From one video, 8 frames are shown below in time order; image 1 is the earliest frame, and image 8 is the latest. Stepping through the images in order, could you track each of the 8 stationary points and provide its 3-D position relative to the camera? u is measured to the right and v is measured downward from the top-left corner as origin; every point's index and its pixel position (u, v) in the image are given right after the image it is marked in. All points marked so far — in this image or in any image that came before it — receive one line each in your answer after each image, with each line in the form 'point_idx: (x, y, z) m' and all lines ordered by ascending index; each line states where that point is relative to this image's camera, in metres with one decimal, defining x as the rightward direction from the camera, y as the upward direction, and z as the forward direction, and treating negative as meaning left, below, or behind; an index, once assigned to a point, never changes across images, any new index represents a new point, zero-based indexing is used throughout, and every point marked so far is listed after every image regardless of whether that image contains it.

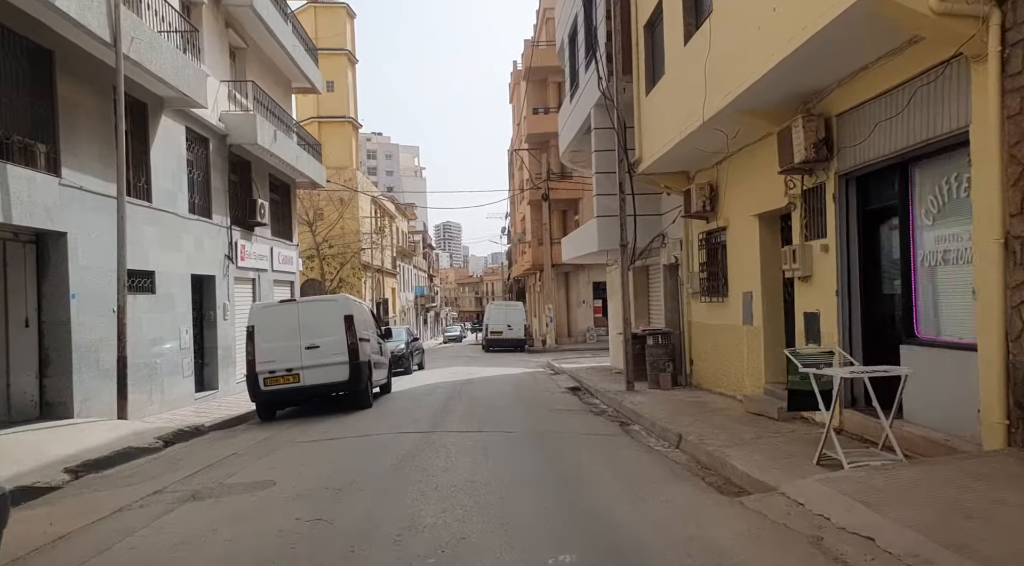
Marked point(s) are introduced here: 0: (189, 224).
0: (-6.4, +1.2, +14.5) m
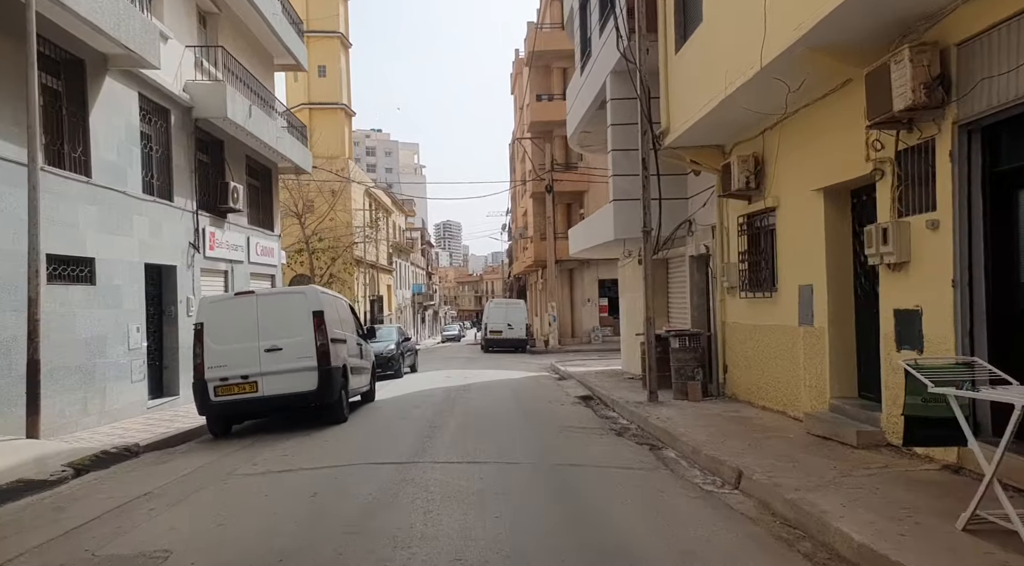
0: (-6.4, +1.4, +12.5) m
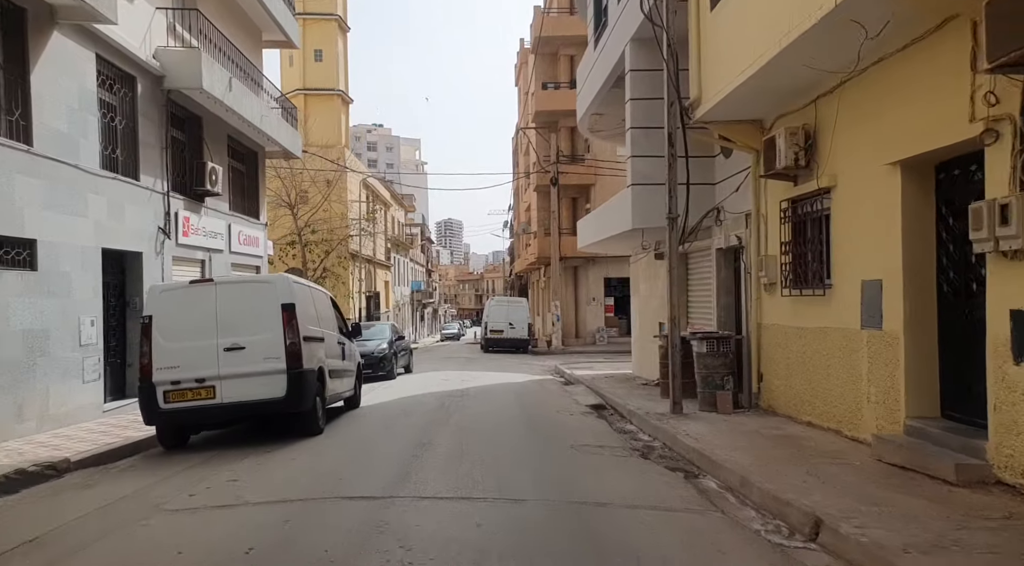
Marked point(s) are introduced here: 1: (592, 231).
0: (-6.3, +1.6, +11.1) m
1: (+1.8, +1.2, +16.8) m
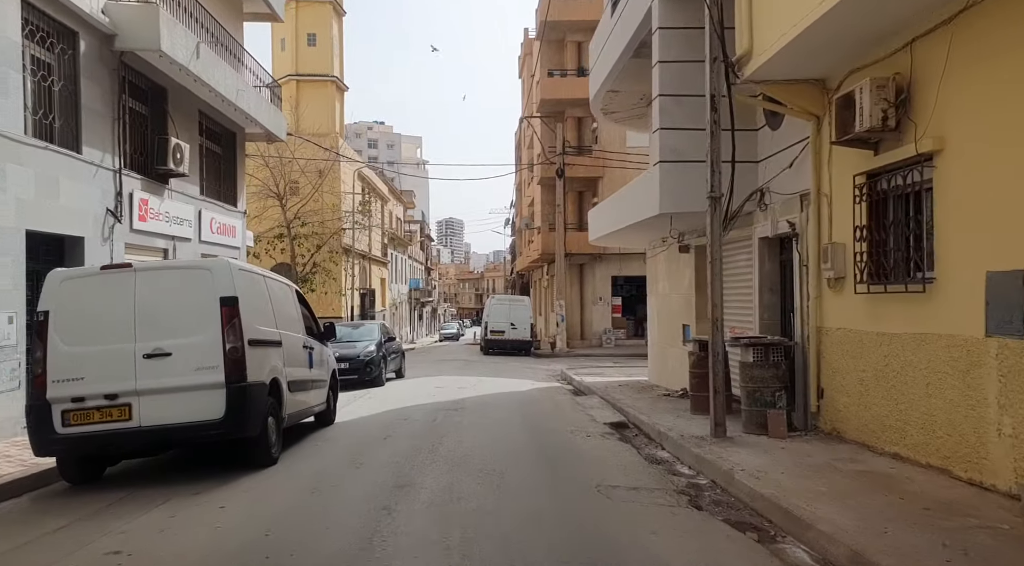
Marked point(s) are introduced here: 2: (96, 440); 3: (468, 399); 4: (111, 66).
0: (-6.2, +1.7, +9.3) m
1: (+1.9, +1.3, +15.0) m
2: (-3.4, -1.3, +6.0) m
3: (-0.8, -2.1, +12.9) m
4: (-6.3, +3.4, +11.5) m
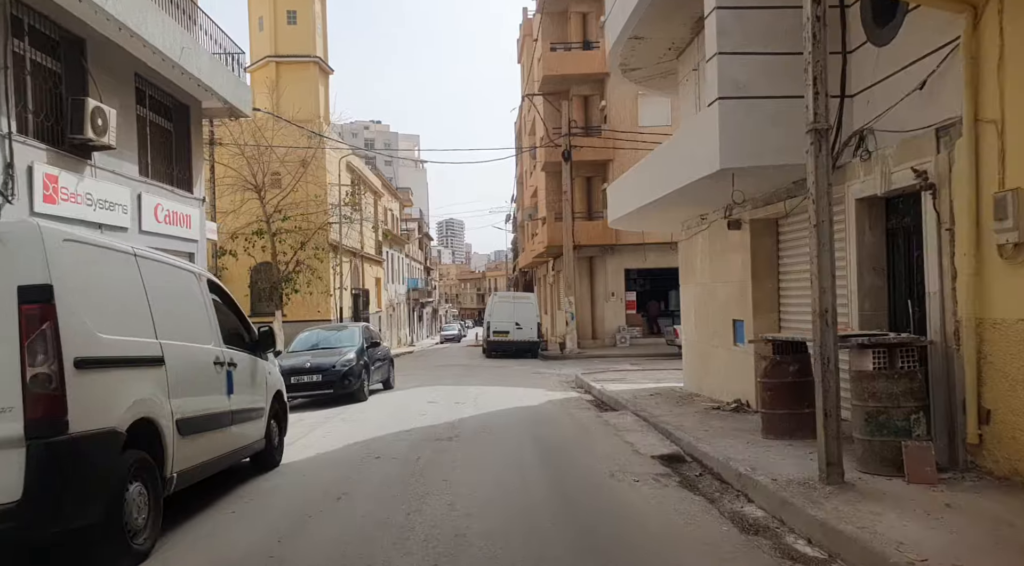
0: (-6.1, +1.7, +6.6) m
1: (+2.0, +1.5, +12.3) m
2: (-3.3, -1.2, +3.3) m
3: (-0.7, -1.9, +10.3) m
4: (-6.3, +3.5, +8.9) m
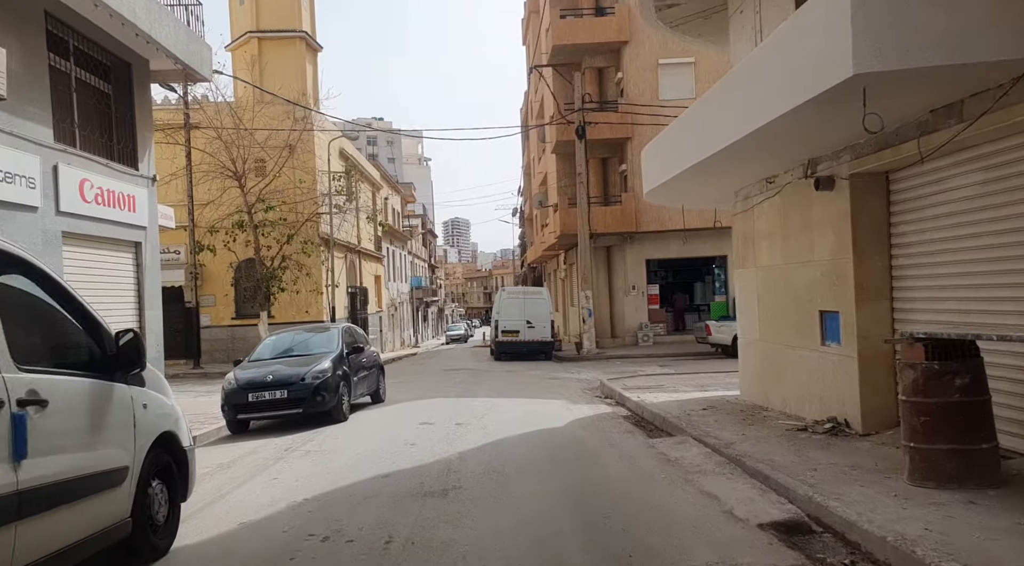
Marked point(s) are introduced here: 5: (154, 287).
0: (-6.0, +1.8, +4.0) m
1: (+2.2, +1.7, +9.6) m
2: (-3.1, -1.1, +0.6) m
3: (-0.4, -1.7, +7.6) m
4: (-6.2, +3.5, +6.2) m
5: (-6.5, -0.1, +13.3) m
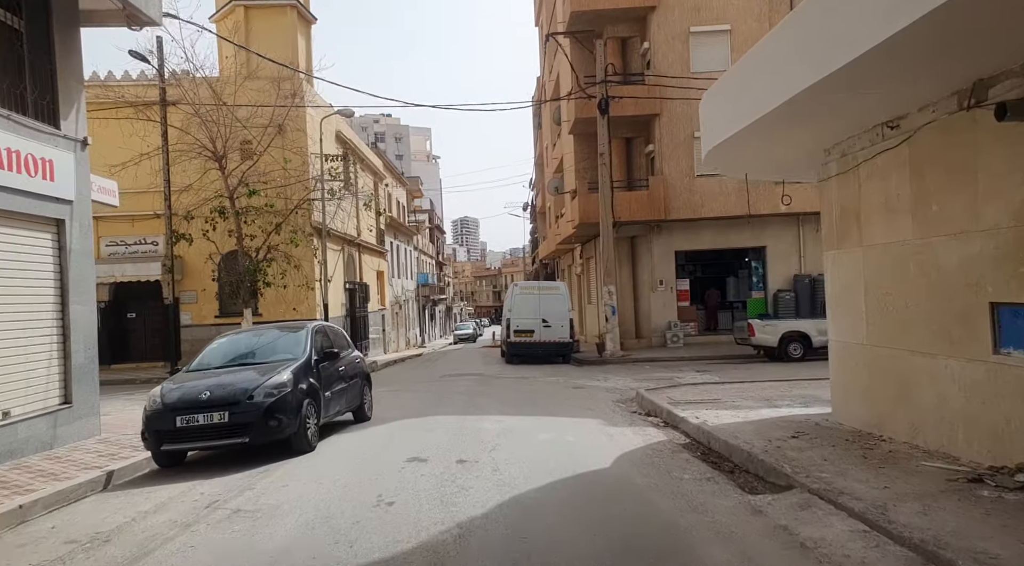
0: (-5.9, +2.0, +1.3) m
1: (+2.4, +1.9, +6.8) m
2: (-3.0, -0.9, -2.0) m
3: (-0.2, -1.6, +4.9) m
4: (-6.0, +3.7, +3.6) m
5: (-6.2, +0.1, +10.6) m
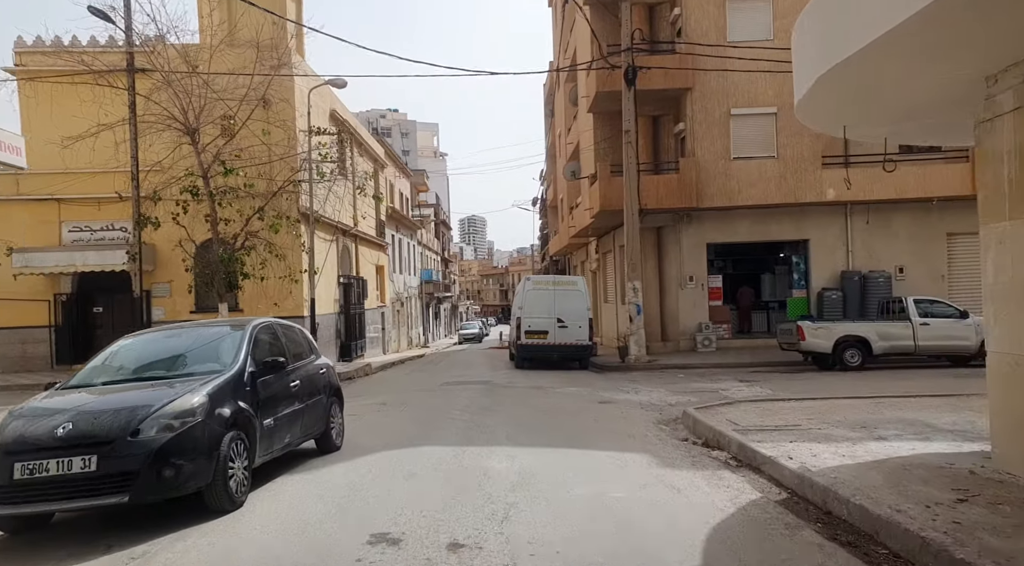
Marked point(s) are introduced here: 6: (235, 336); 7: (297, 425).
0: (-5.7, +2.2, -1.3) m
1: (+2.6, +2.0, +4.1) m
2: (-3.0, -0.7, -4.7) m
3: (-0.1, -1.4, +2.2) m
4: (-5.9, +3.9, +1.0) m
5: (-6.0, +0.3, +8.0) m
6: (-2.6, -0.5, +6.7) m
7: (-2.0, -1.3, +6.8) m
